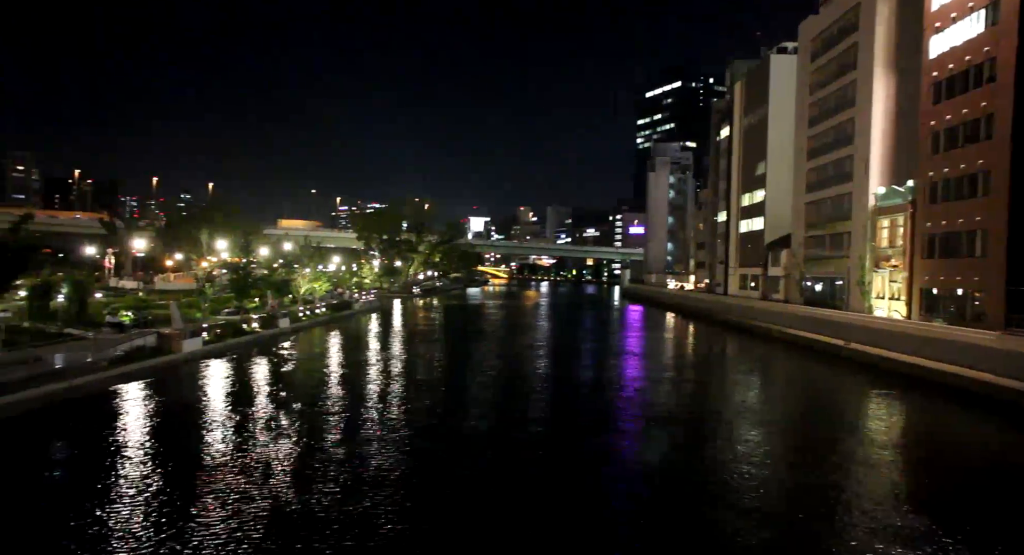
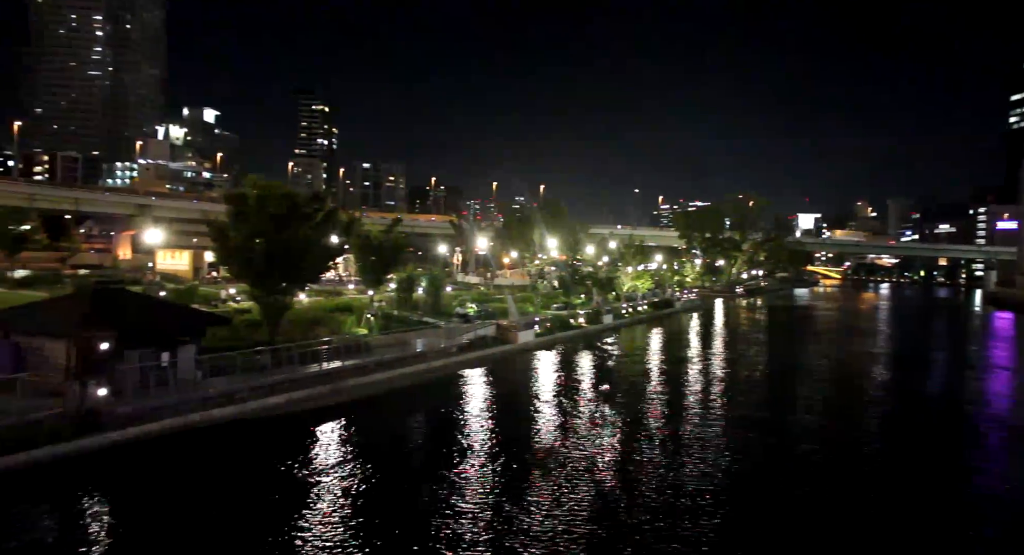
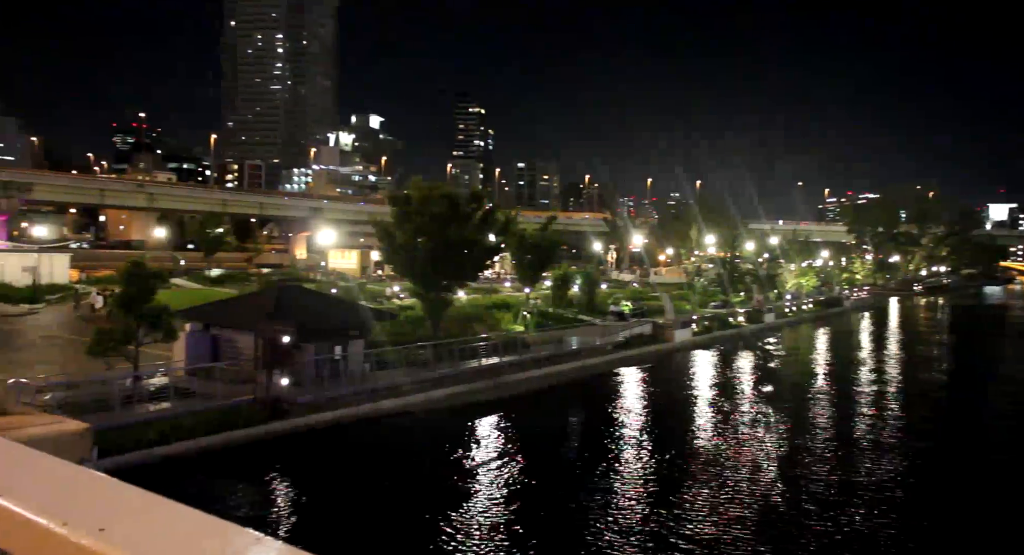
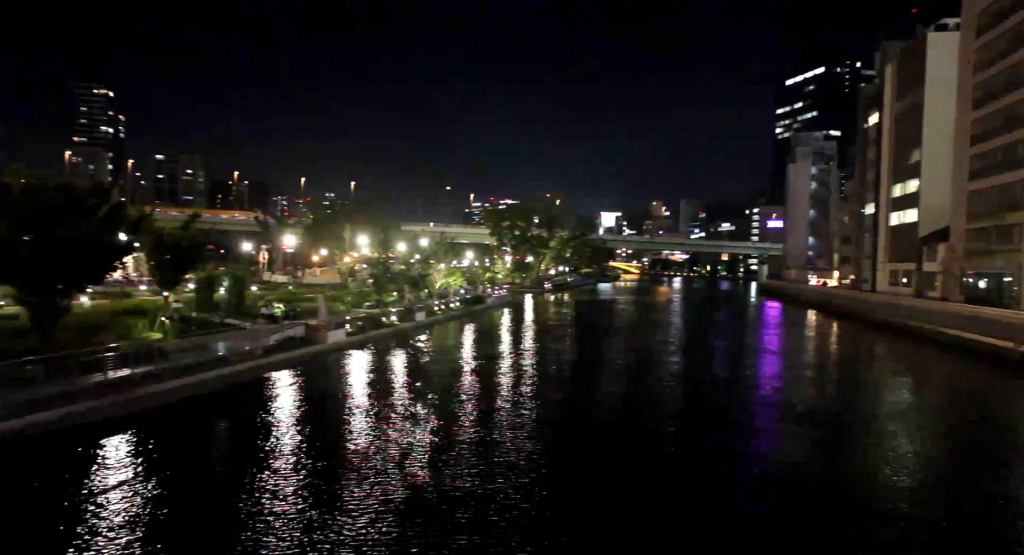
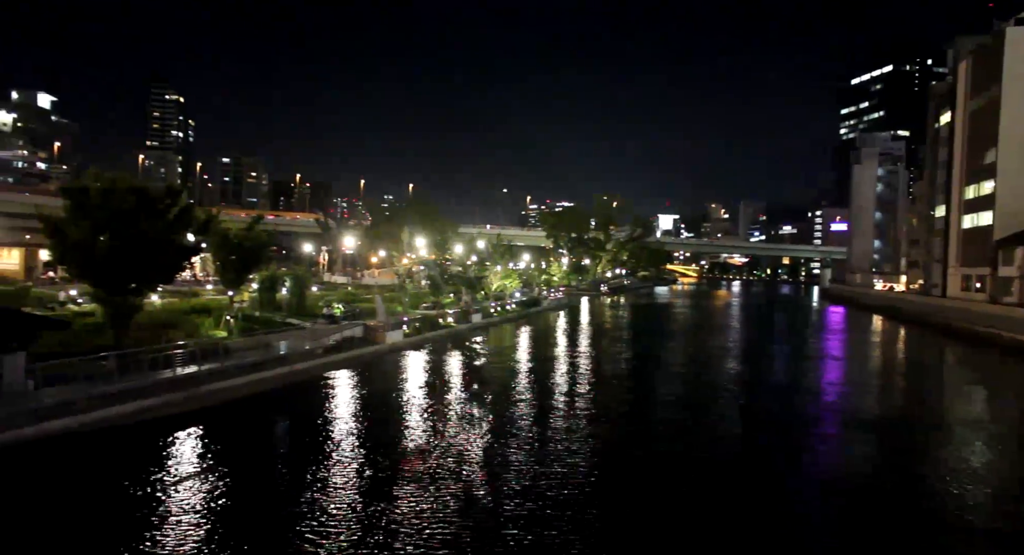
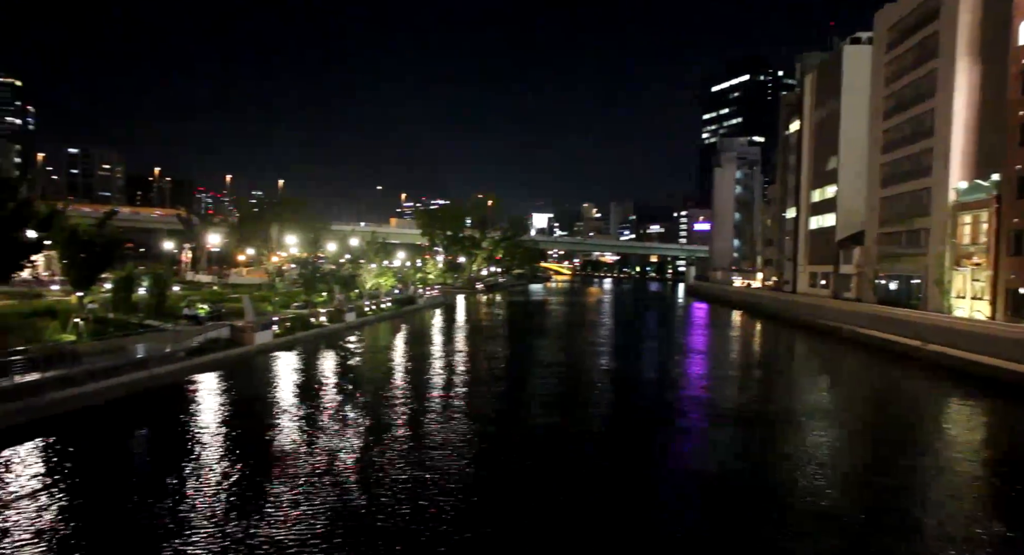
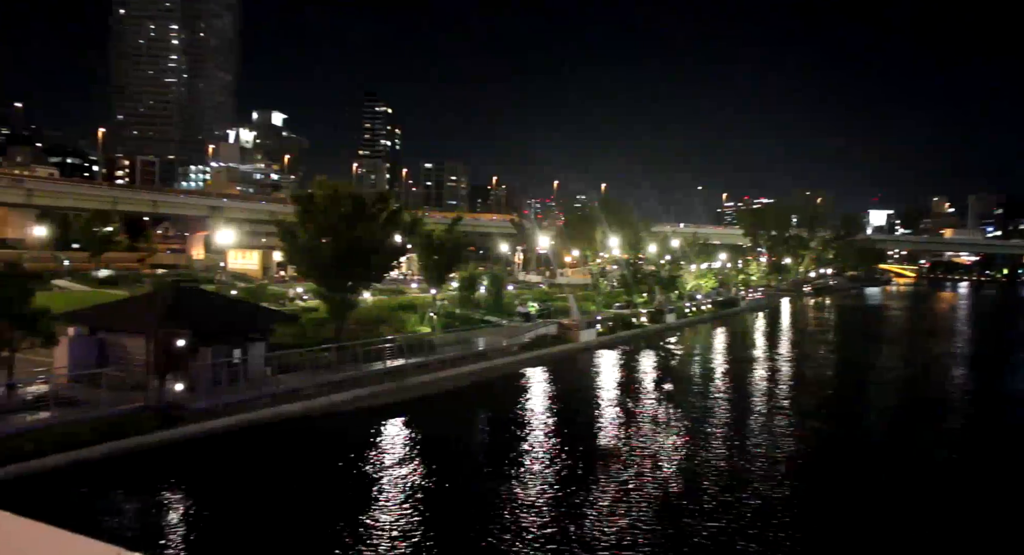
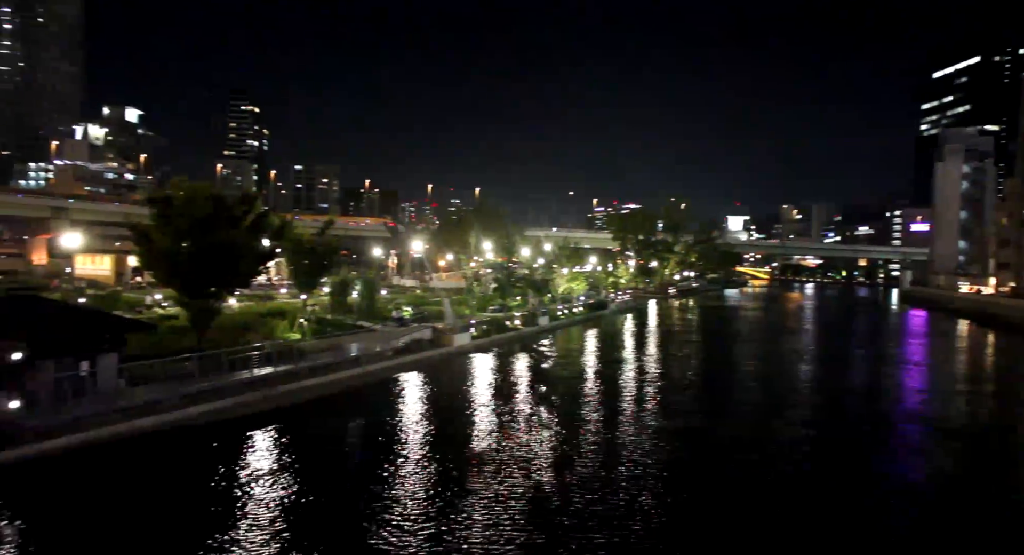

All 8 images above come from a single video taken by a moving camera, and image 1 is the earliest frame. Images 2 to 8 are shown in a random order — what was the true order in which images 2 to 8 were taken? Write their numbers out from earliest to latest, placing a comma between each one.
6, 4, 5, 8, 2, 7, 3
